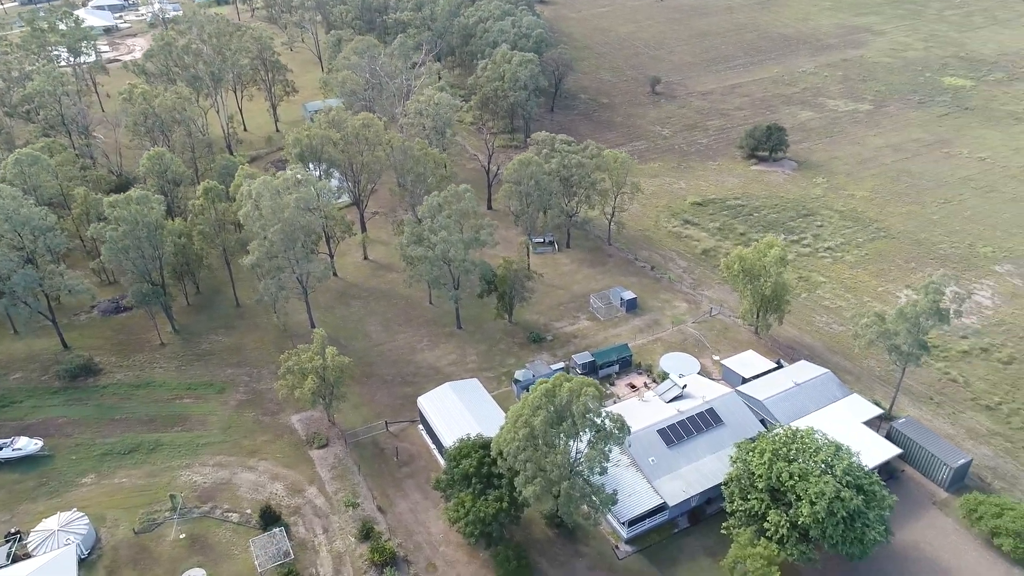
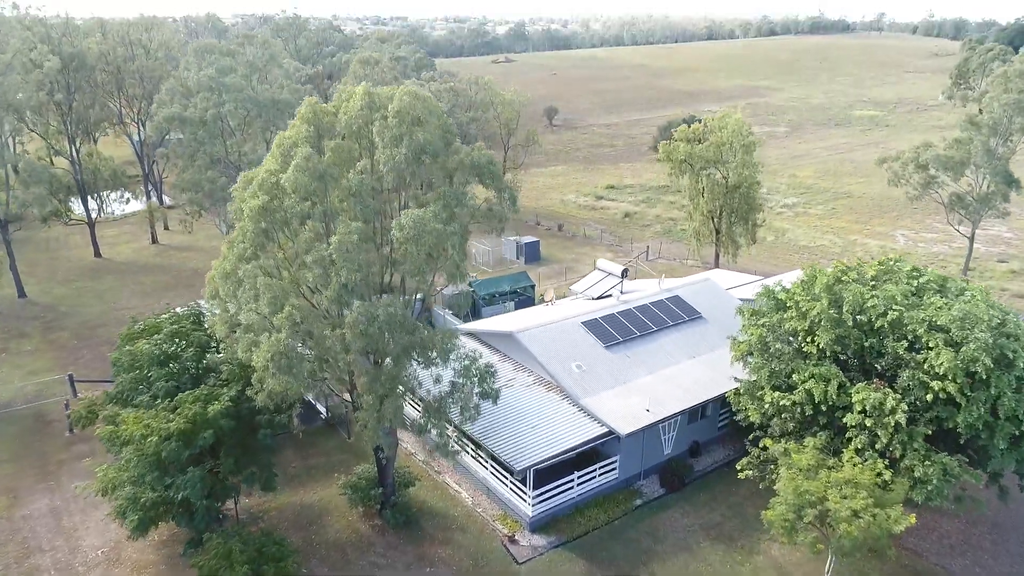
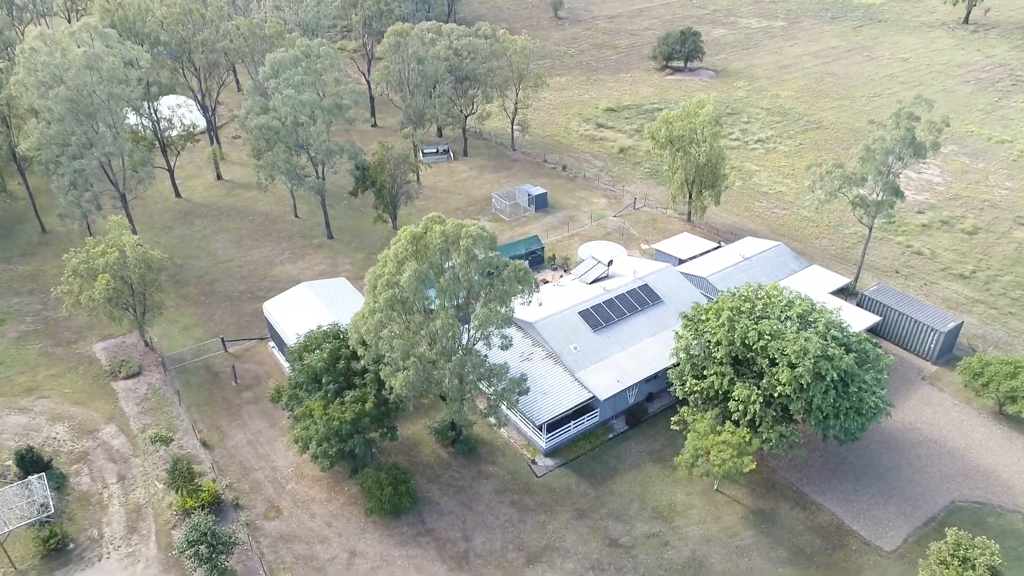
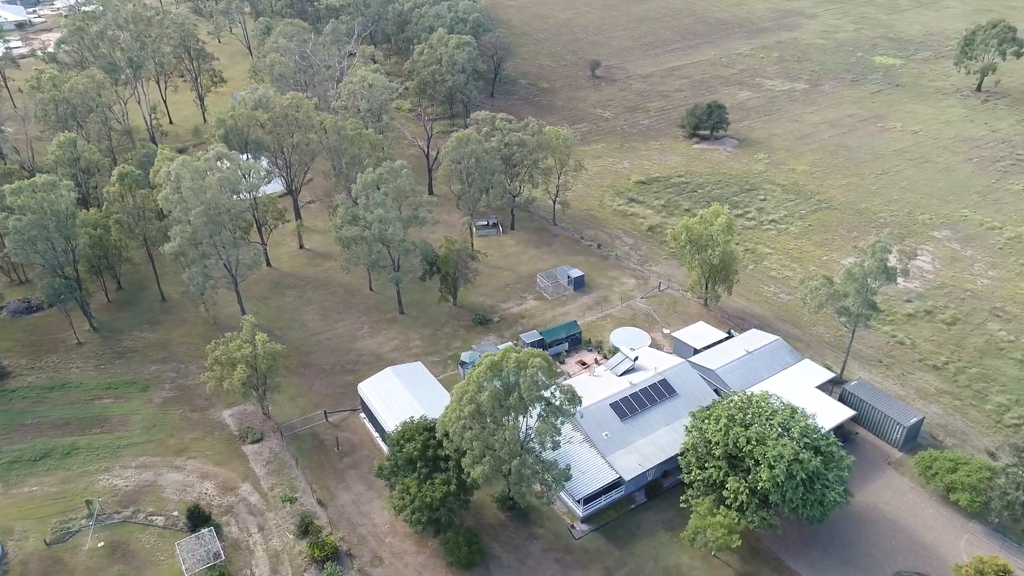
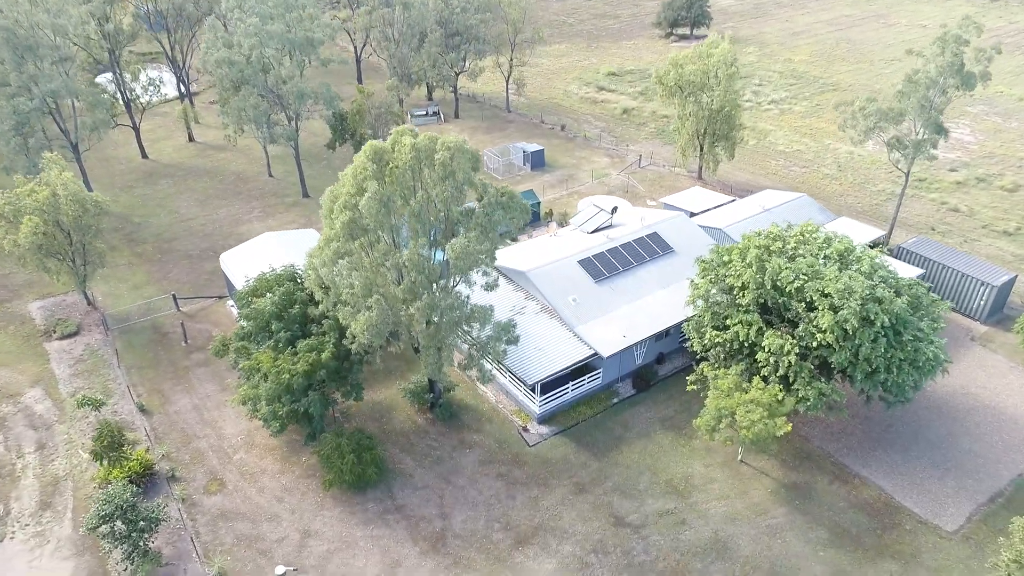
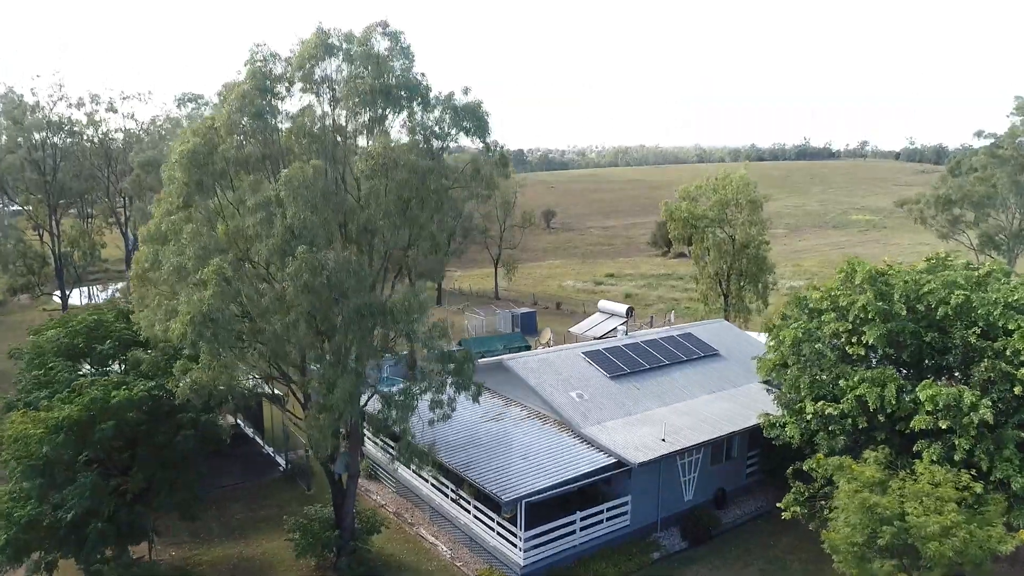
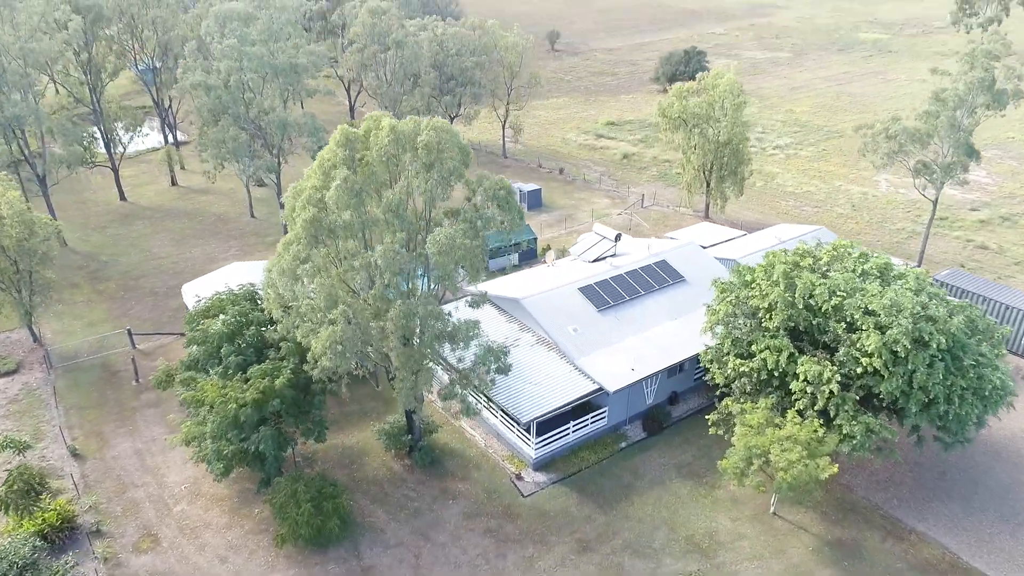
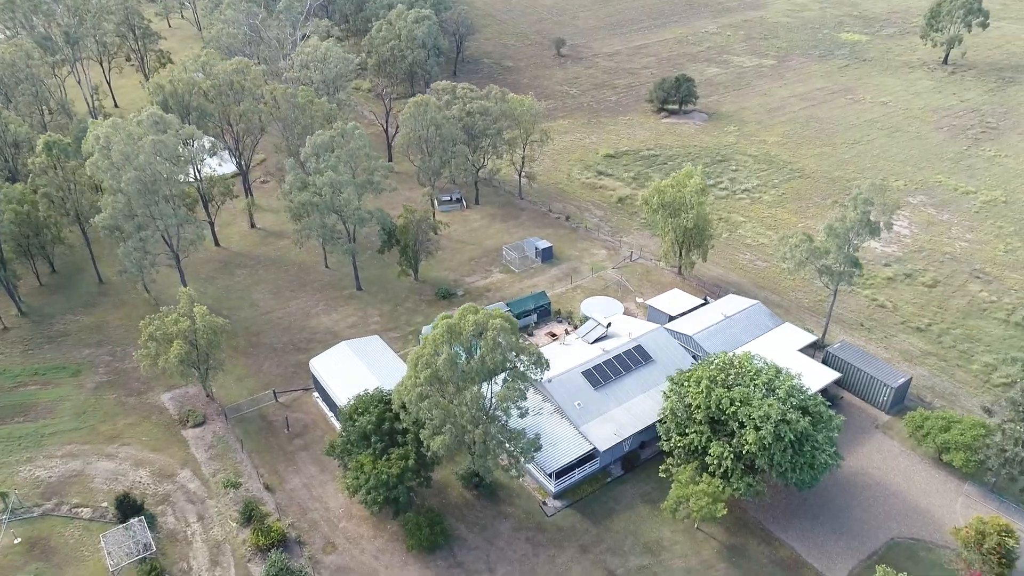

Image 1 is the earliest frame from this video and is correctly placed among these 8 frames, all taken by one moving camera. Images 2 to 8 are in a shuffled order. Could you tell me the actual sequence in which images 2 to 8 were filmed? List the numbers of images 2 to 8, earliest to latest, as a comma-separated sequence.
4, 8, 3, 5, 7, 2, 6
